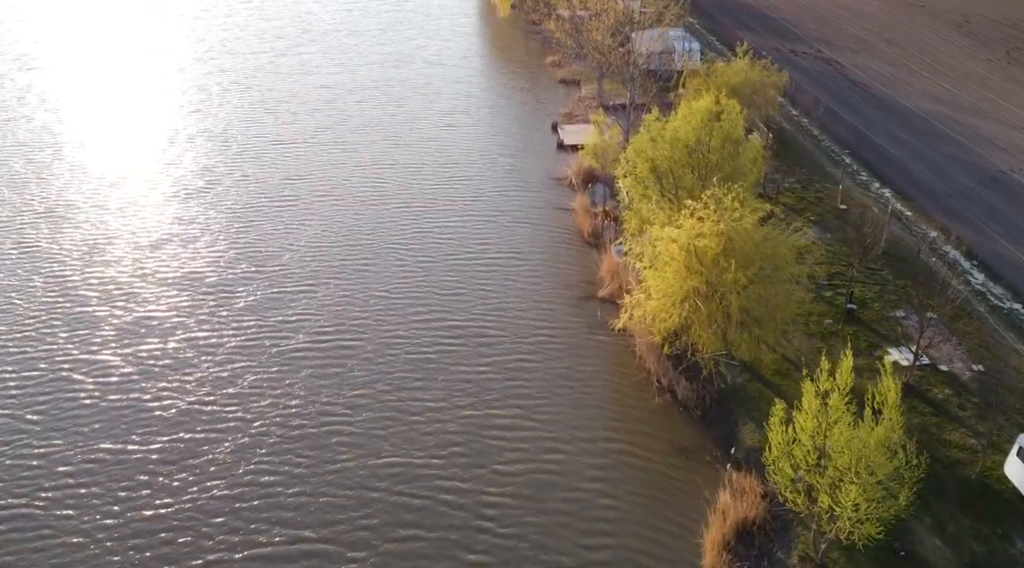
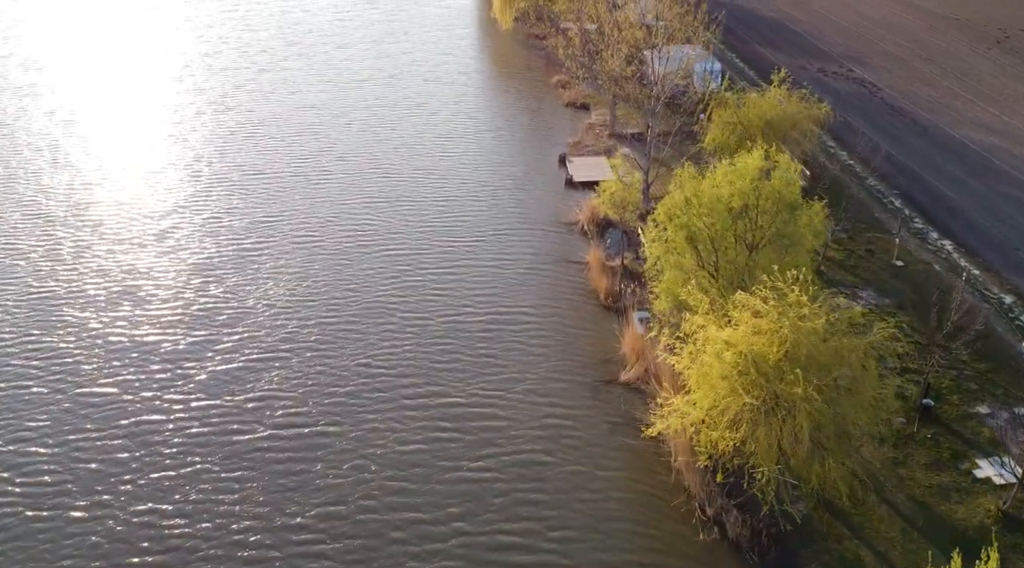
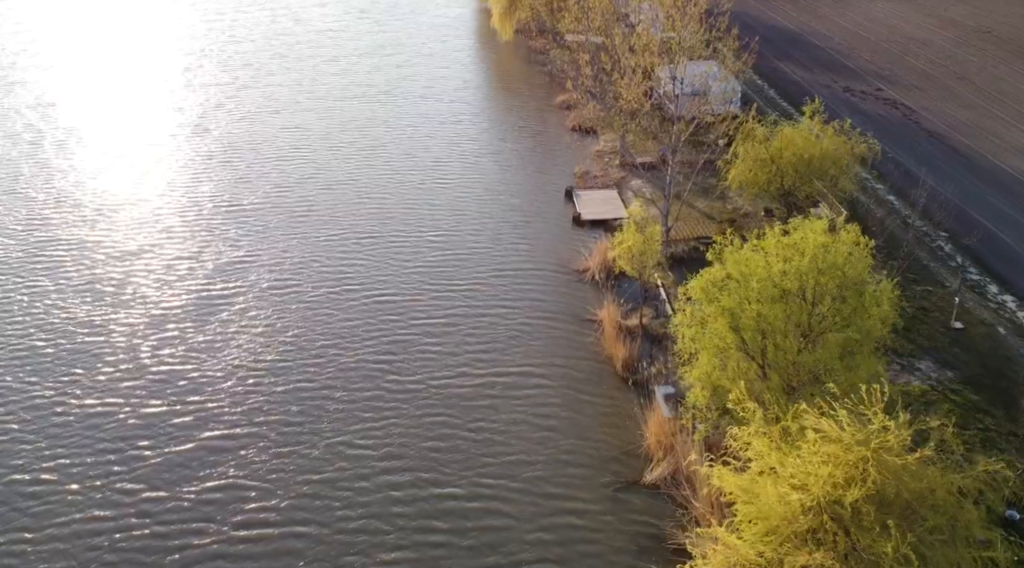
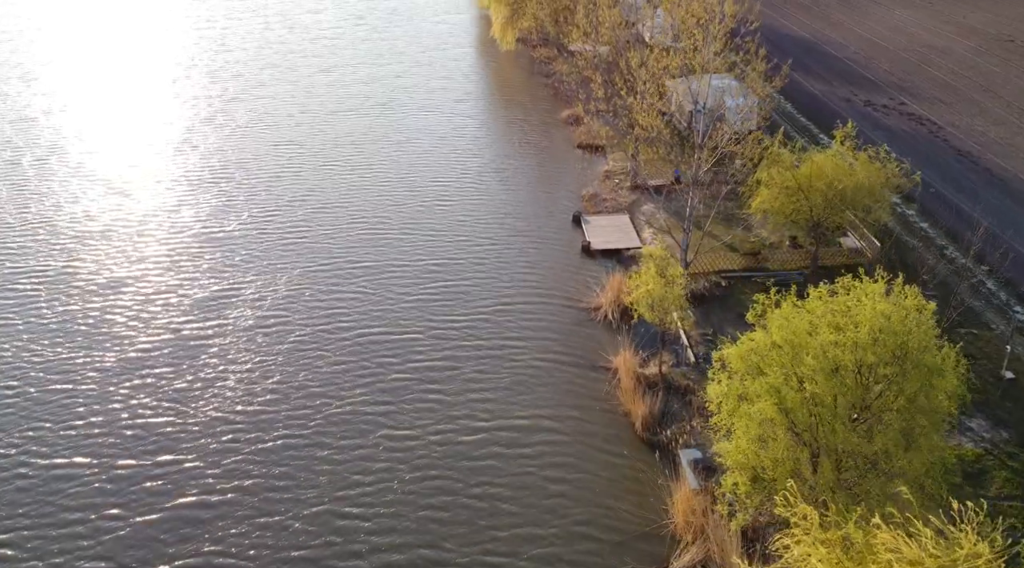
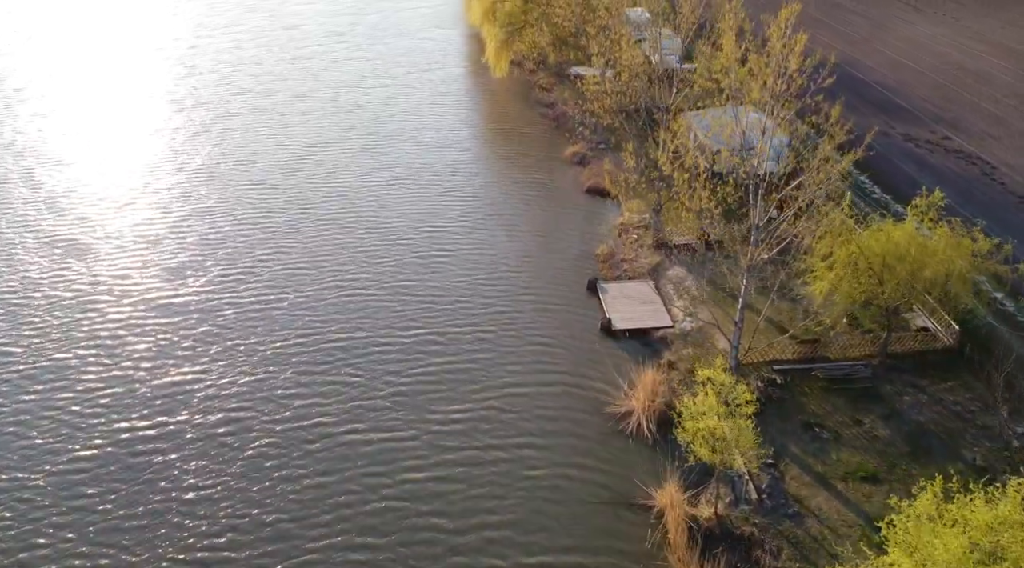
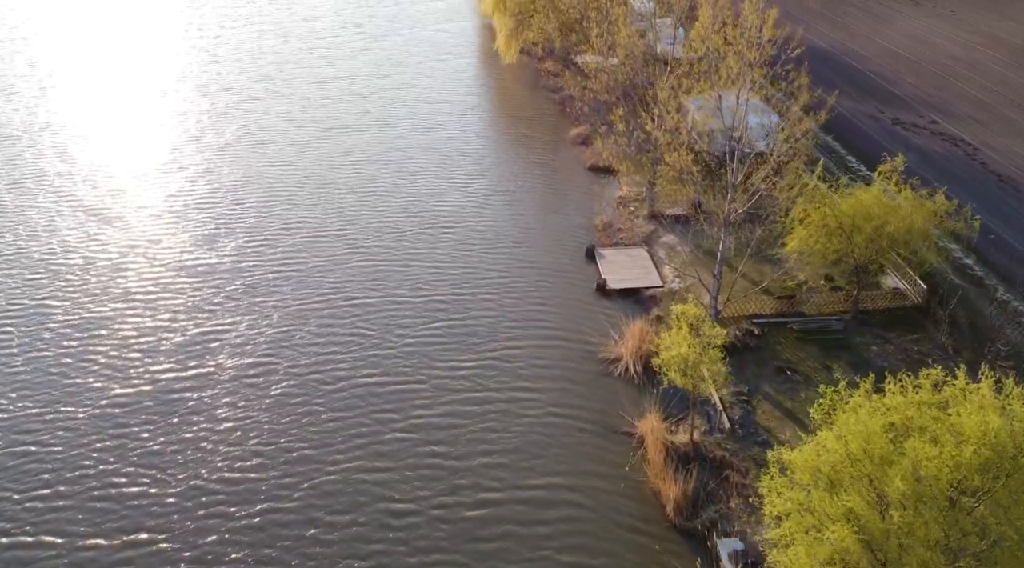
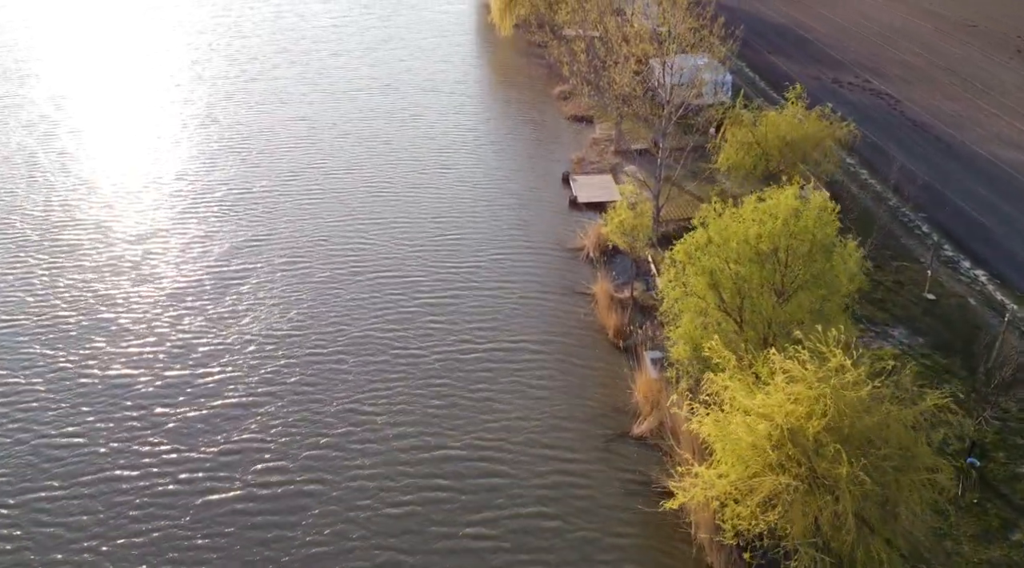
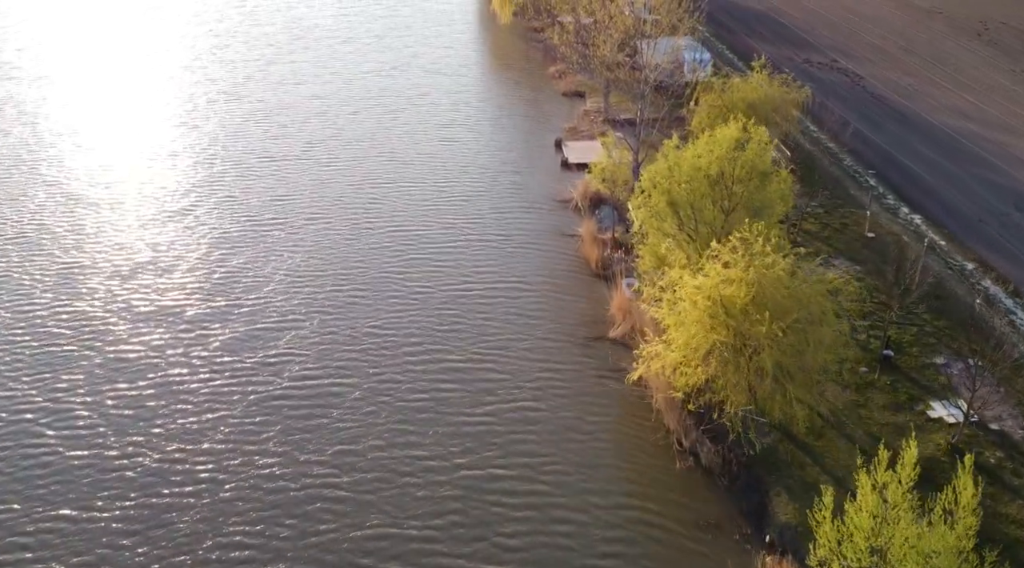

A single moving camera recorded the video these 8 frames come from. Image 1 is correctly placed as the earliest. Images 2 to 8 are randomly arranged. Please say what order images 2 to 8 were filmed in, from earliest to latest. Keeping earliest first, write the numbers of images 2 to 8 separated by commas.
8, 2, 7, 3, 4, 6, 5
